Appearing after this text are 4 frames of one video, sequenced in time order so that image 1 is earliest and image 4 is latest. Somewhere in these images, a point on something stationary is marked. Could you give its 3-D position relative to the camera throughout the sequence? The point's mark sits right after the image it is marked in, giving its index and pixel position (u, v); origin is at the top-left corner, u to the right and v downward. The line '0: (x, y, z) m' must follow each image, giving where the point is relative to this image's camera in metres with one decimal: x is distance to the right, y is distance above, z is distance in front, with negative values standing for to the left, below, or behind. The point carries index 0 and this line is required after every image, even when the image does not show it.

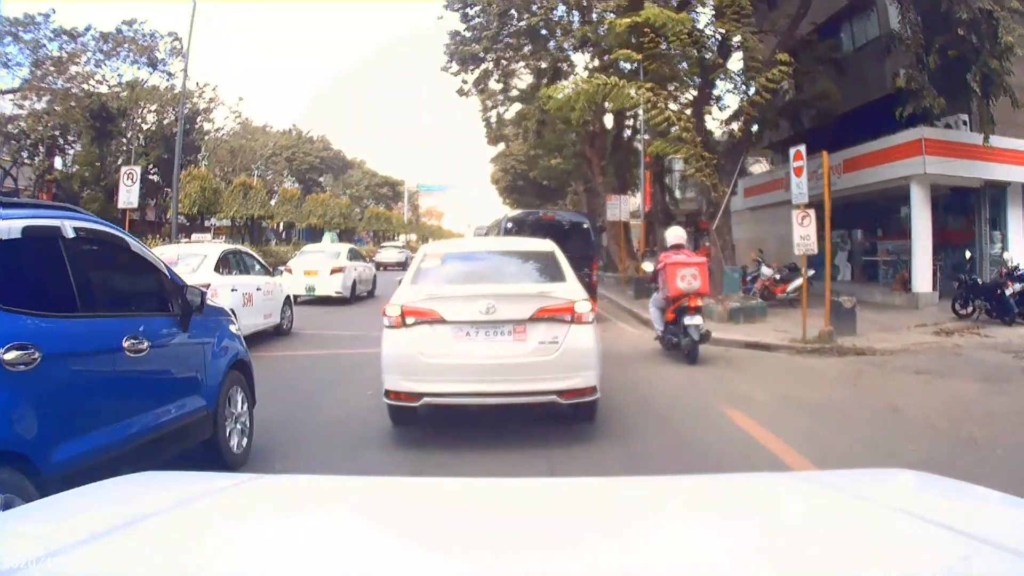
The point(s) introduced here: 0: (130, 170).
0: (-7.1, +2.2, +14.6) m
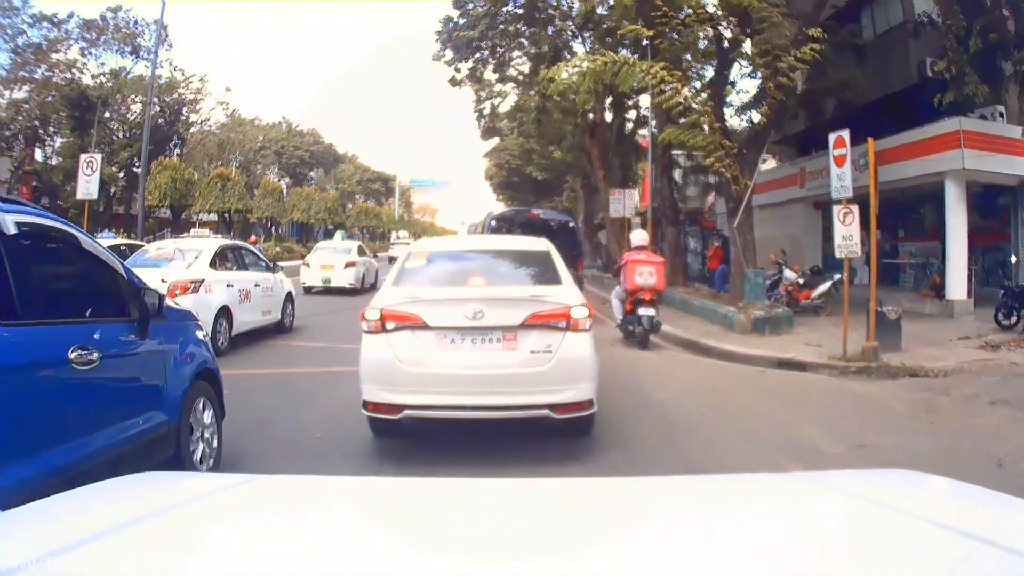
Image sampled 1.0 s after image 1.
0: (-7.2, +2.2, +13.5) m
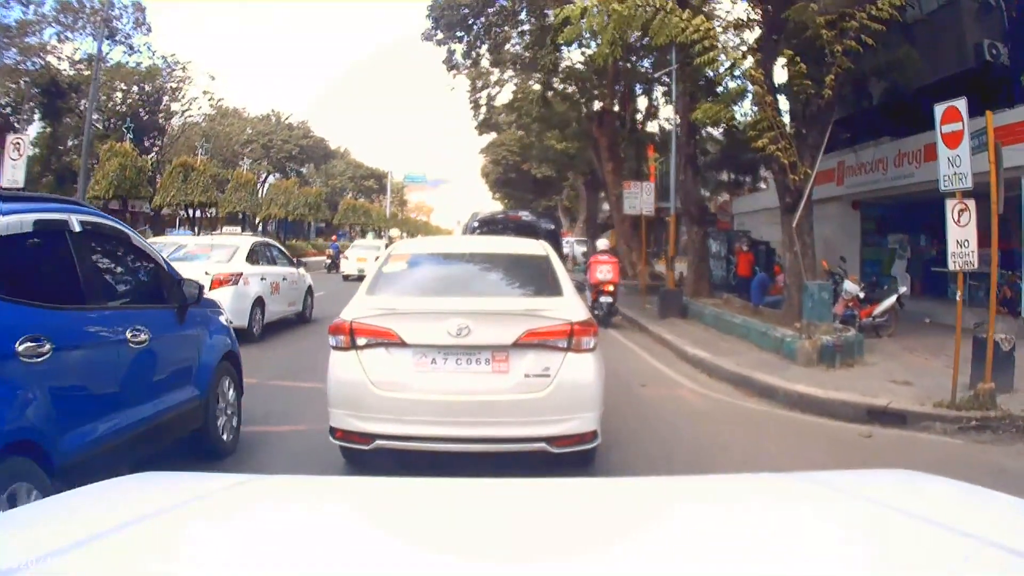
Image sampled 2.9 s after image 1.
0: (-7.3, +2.2, +11.7) m
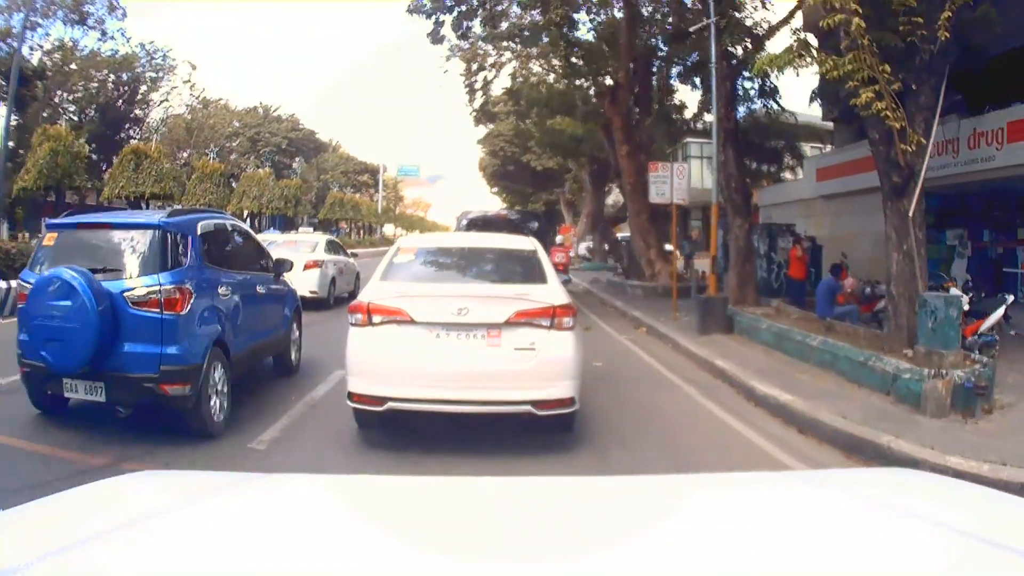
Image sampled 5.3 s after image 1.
0: (-7.3, +2.1, +10.0) m
